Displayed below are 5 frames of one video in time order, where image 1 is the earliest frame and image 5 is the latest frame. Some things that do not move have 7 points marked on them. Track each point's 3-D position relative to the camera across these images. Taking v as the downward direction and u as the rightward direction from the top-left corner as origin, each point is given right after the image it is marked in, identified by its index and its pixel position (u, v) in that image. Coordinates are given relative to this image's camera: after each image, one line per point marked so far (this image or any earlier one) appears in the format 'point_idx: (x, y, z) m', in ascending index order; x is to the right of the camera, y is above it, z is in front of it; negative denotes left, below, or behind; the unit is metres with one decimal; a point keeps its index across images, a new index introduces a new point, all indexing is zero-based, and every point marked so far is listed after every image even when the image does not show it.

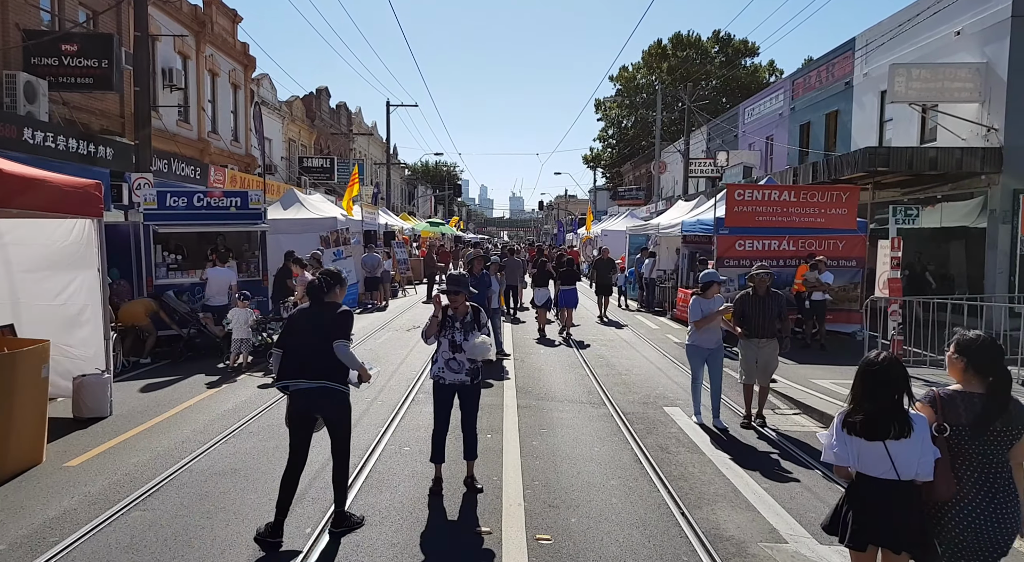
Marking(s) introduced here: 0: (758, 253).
0: (+5.3, +0.6, +12.6) m
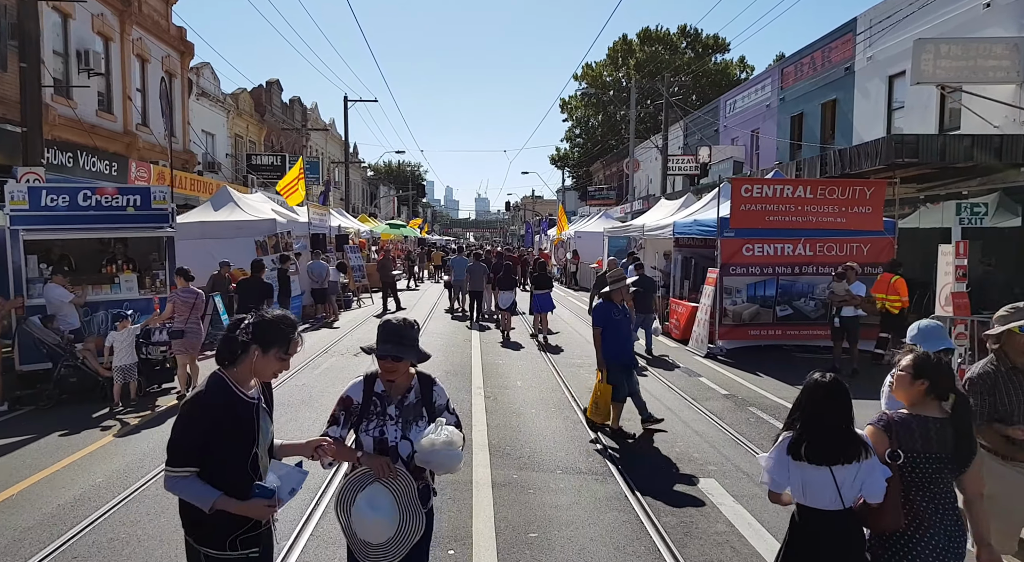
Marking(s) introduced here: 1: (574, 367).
0: (+4.7, +0.4, +10.8) m
1: (+1.1, -1.6, +10.6) m
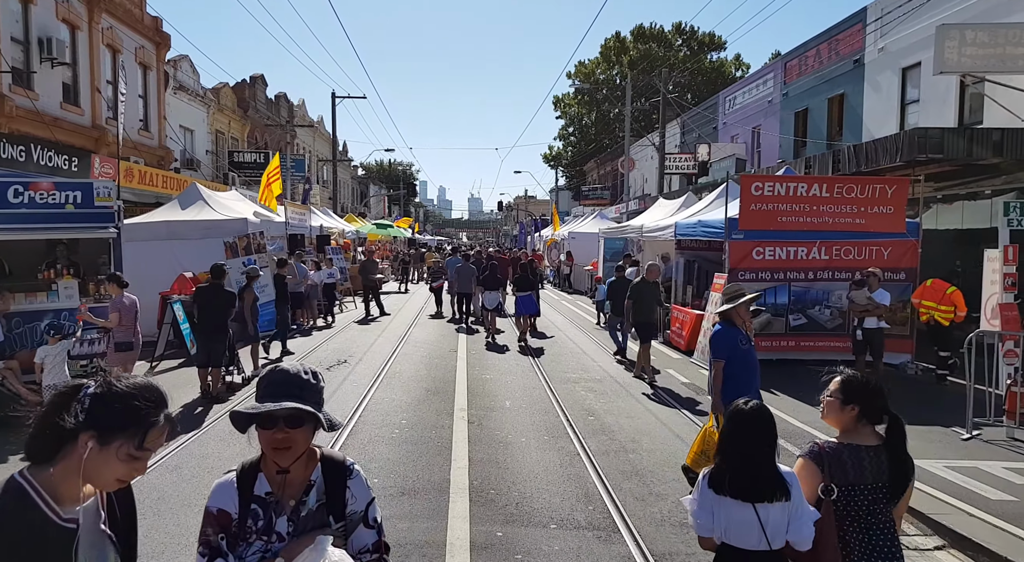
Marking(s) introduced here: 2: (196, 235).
0: (+4.5, +0.3, +9.9) m
1: (+0.9, -1.7, +9.7) m
2: (-7.2, +1.1, +13.3) m
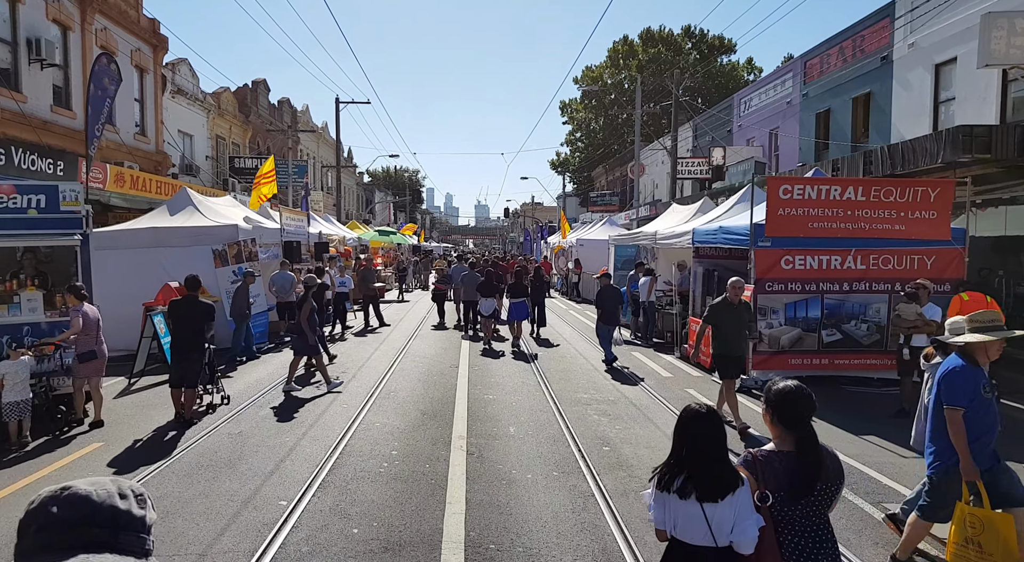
0: (+4.6, +0.1, +9.0) m
1: (+1.0, -1.9, +8.8) m
2: (-7.1, +0.9, +12.6) m
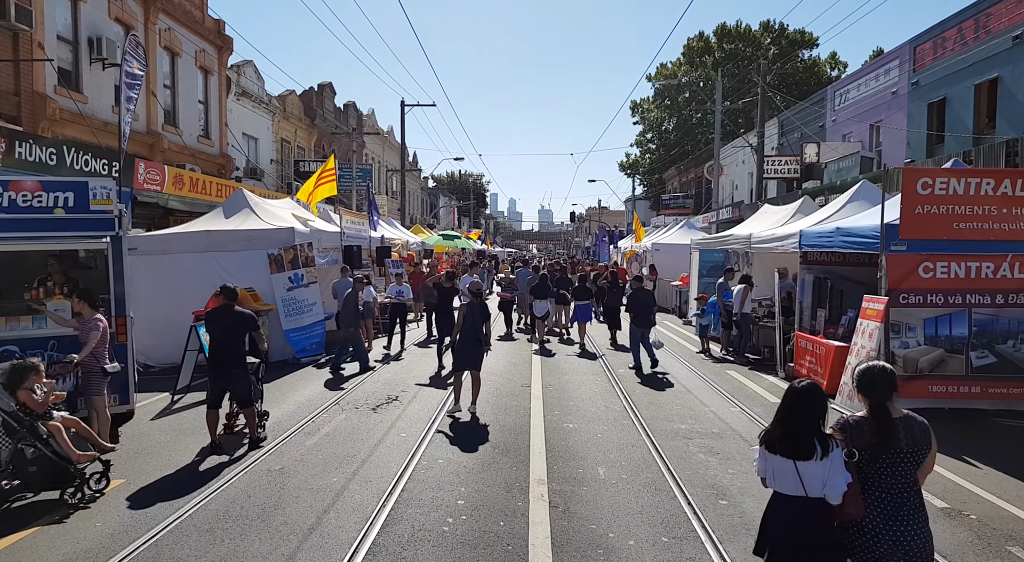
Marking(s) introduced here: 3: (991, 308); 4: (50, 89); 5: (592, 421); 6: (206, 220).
0: (+5.7, 0.0, +7.1) m
1: (+2.1, -2.0, +7.3) m
2: (-5.6, +0.7, +11.9) m
3: (+6.4, -0.3, +7.5) m
4: (-10.4, +4.3, +13.2) m
5: (+1.1, -2.0, +8.2) m
6: (-6.5, +1.3, +12.4) m
